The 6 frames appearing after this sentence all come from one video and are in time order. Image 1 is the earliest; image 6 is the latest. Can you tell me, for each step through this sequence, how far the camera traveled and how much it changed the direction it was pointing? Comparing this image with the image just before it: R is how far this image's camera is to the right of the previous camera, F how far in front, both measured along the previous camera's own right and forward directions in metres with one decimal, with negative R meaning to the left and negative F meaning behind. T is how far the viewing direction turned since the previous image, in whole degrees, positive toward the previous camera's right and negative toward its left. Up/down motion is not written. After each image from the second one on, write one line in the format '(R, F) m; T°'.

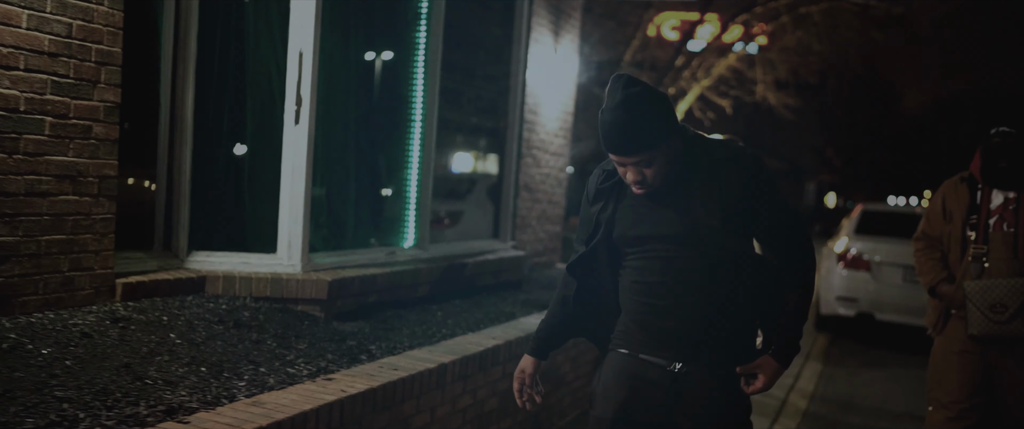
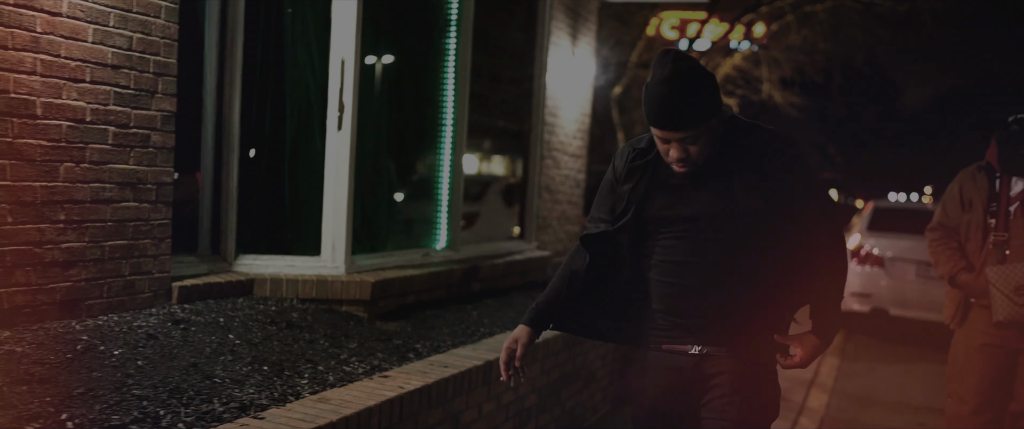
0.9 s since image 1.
(-0.2, -0.2) m; 0°
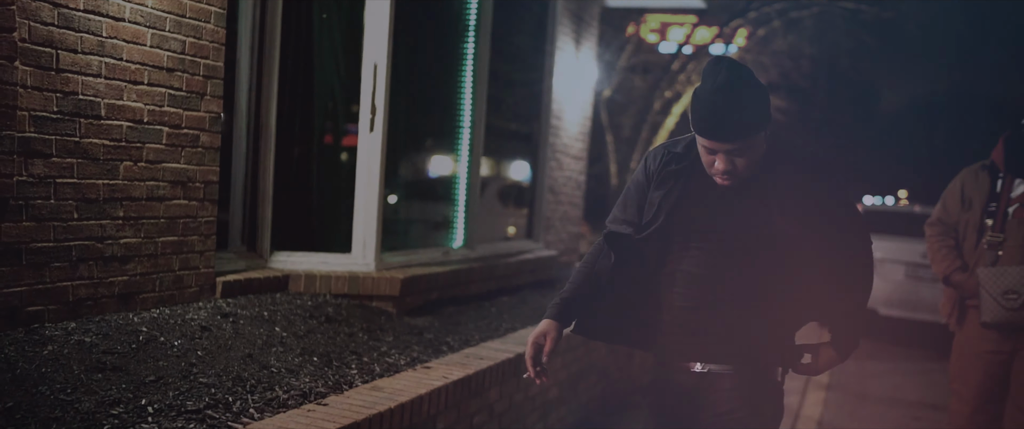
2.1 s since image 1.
(-0.3, -0.2) m; +1°
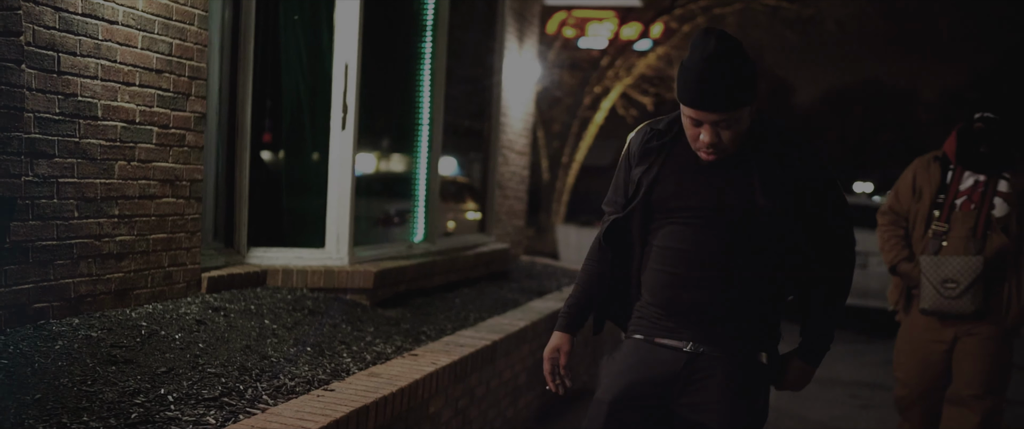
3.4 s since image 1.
(-0.3, -0.3) m; +5°
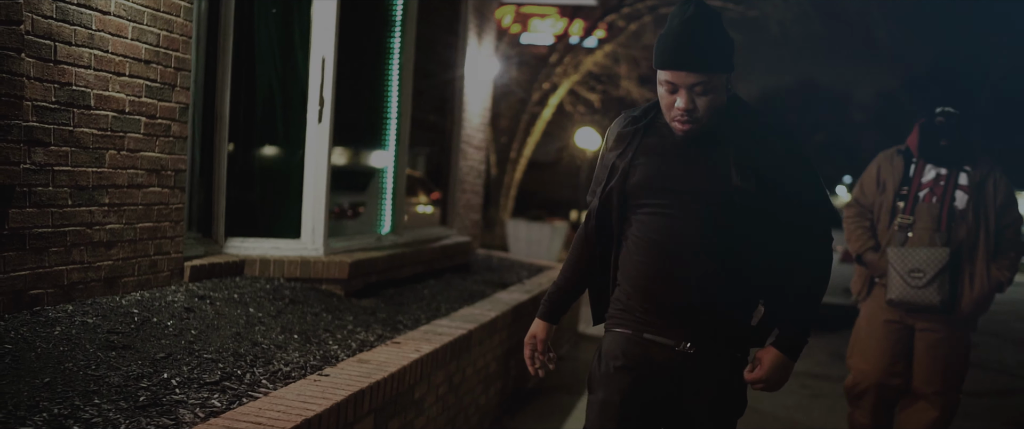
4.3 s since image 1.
(-0.2, -0.2) m; +4°
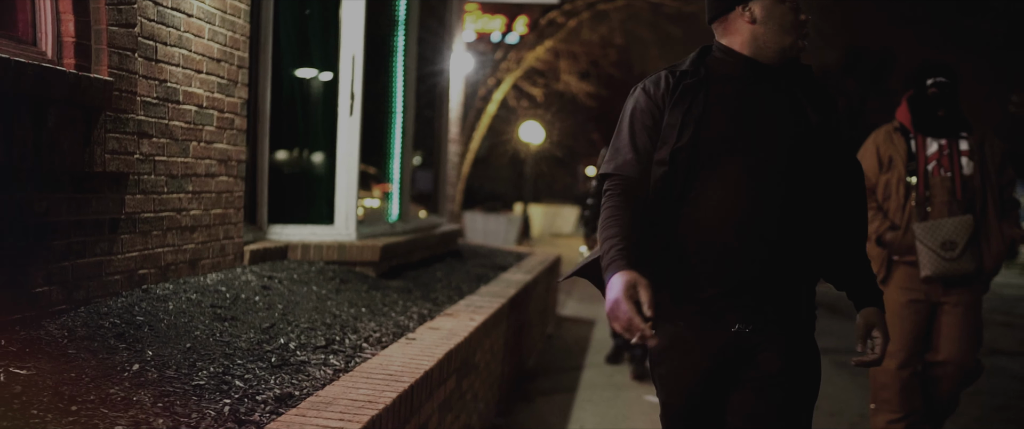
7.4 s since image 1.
(-0.7, -0.5) m; +5°
